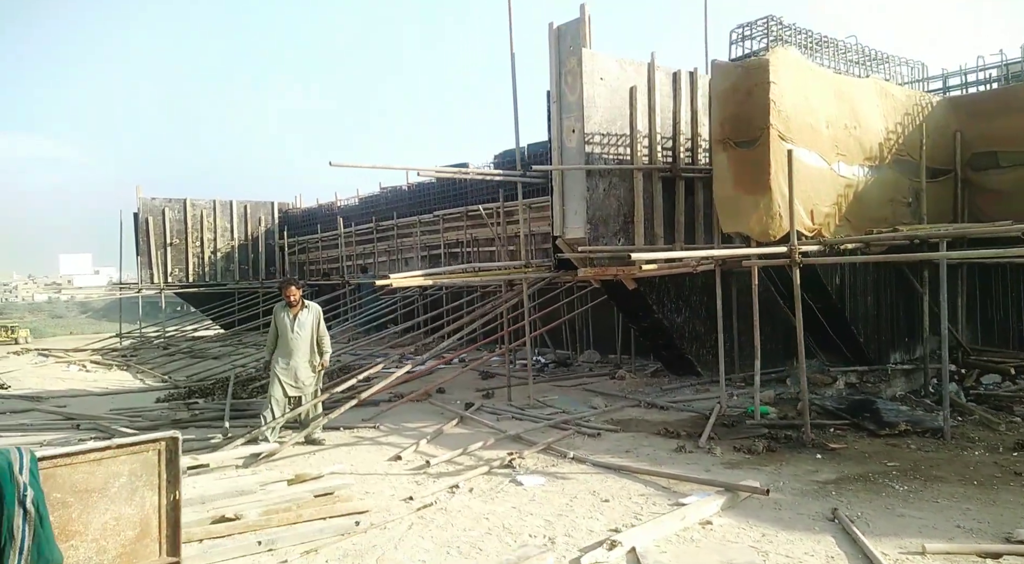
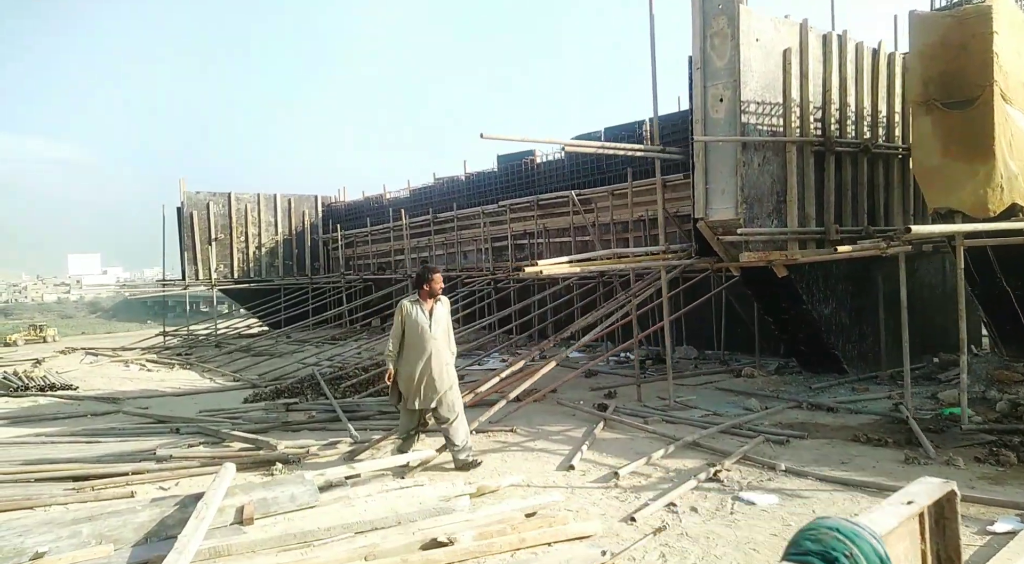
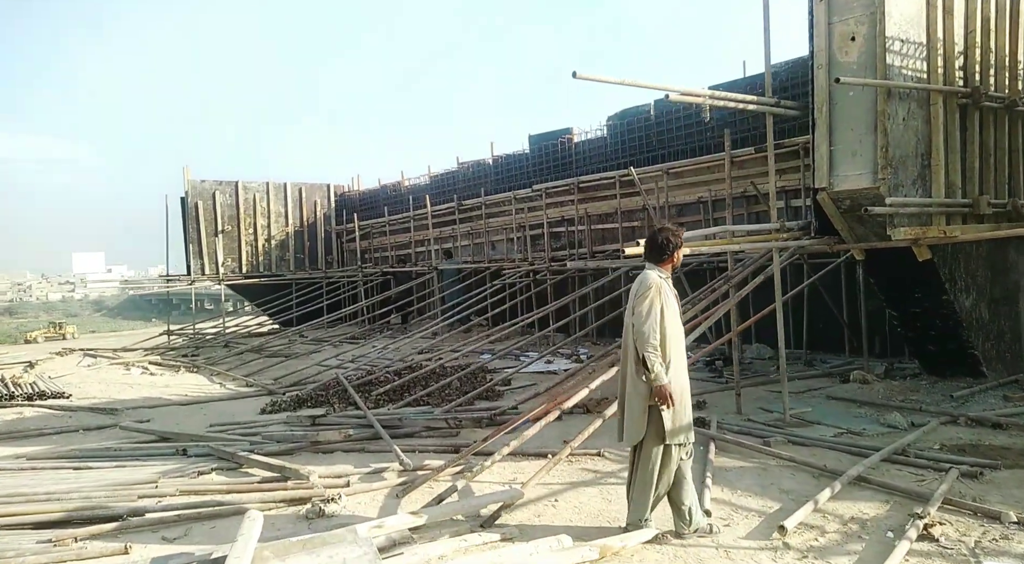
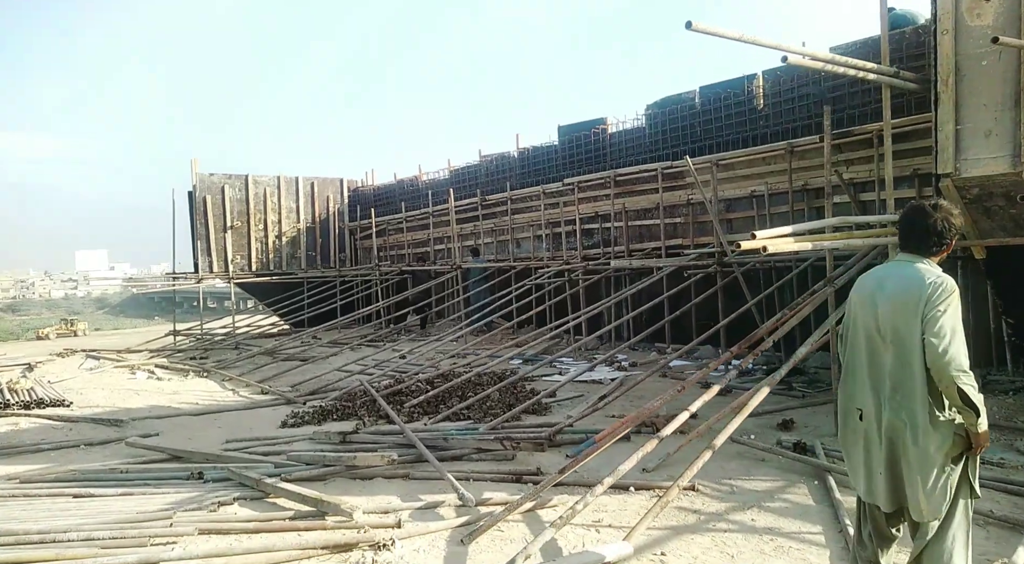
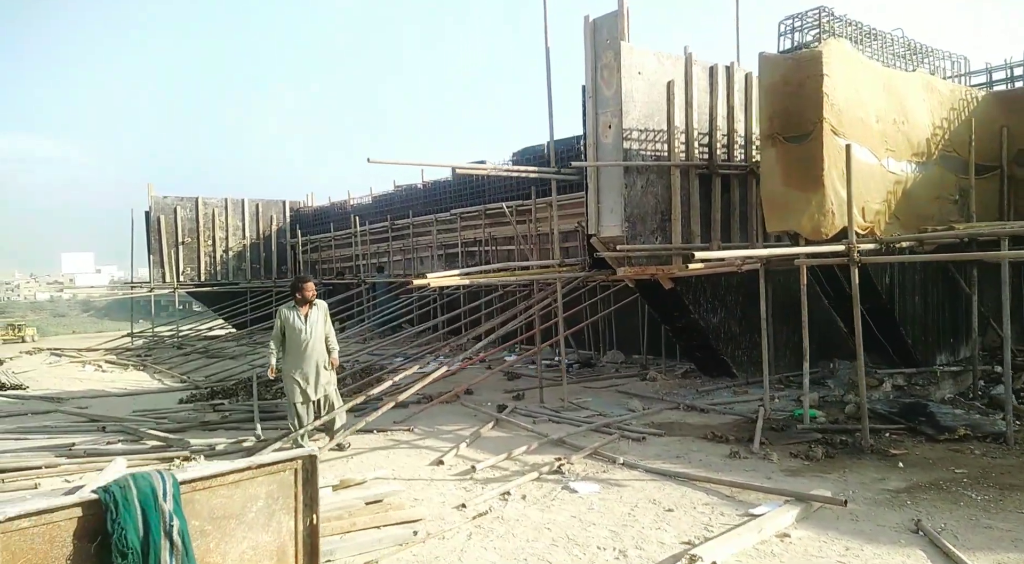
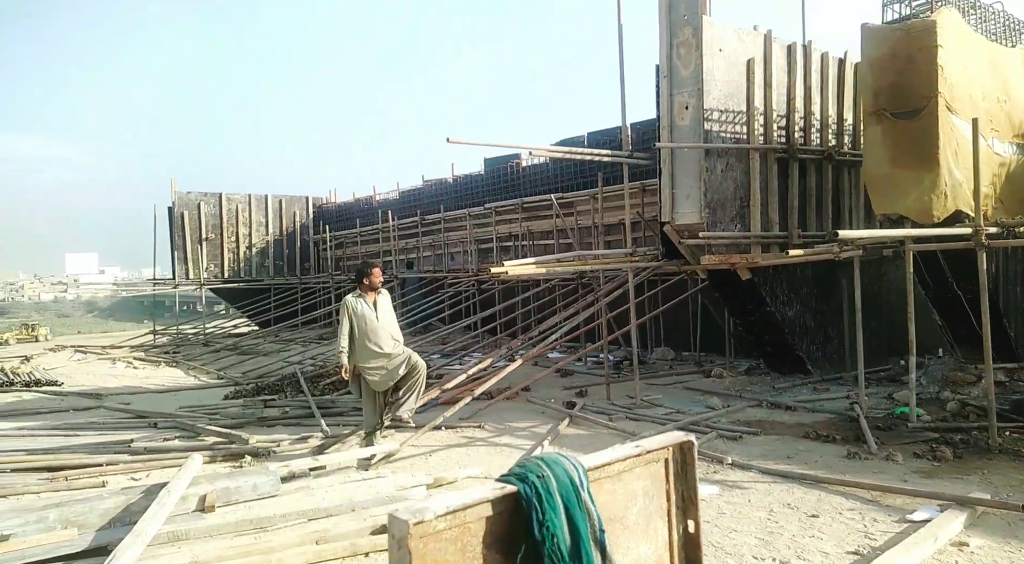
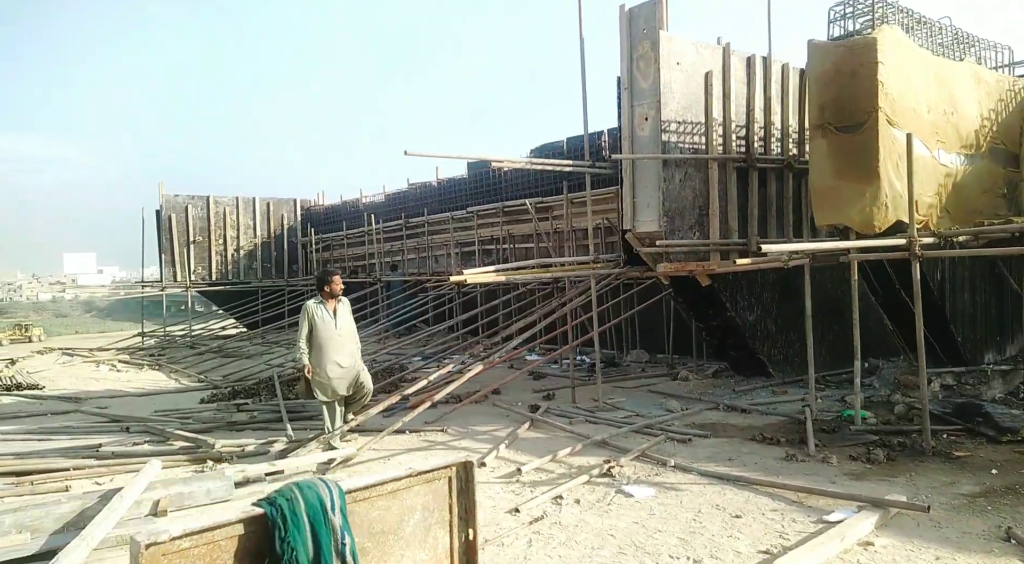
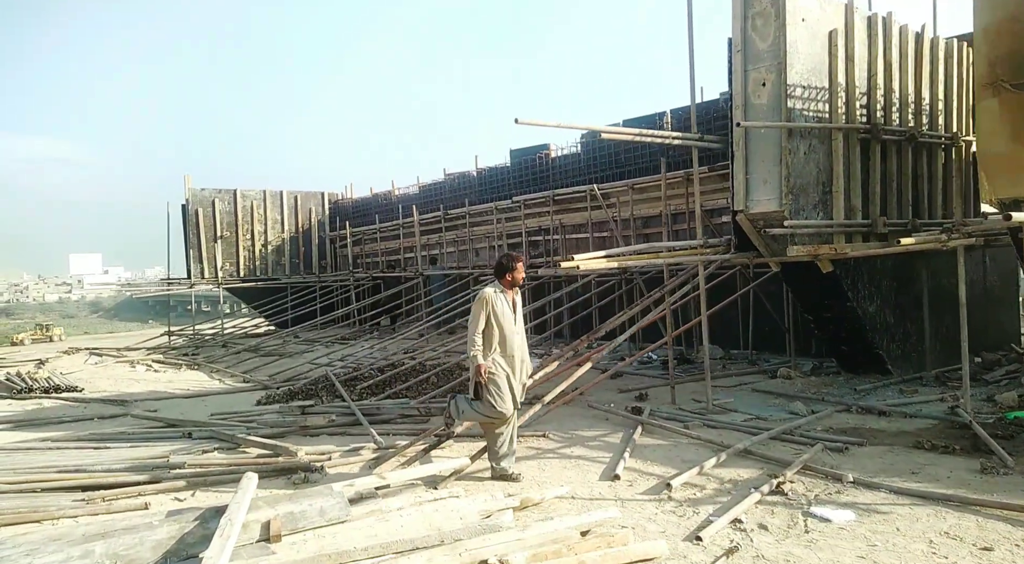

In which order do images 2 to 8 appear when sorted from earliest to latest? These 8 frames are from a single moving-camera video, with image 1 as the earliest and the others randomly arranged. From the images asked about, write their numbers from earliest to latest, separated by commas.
5, 7, 6, 2, 8, 3, 4
